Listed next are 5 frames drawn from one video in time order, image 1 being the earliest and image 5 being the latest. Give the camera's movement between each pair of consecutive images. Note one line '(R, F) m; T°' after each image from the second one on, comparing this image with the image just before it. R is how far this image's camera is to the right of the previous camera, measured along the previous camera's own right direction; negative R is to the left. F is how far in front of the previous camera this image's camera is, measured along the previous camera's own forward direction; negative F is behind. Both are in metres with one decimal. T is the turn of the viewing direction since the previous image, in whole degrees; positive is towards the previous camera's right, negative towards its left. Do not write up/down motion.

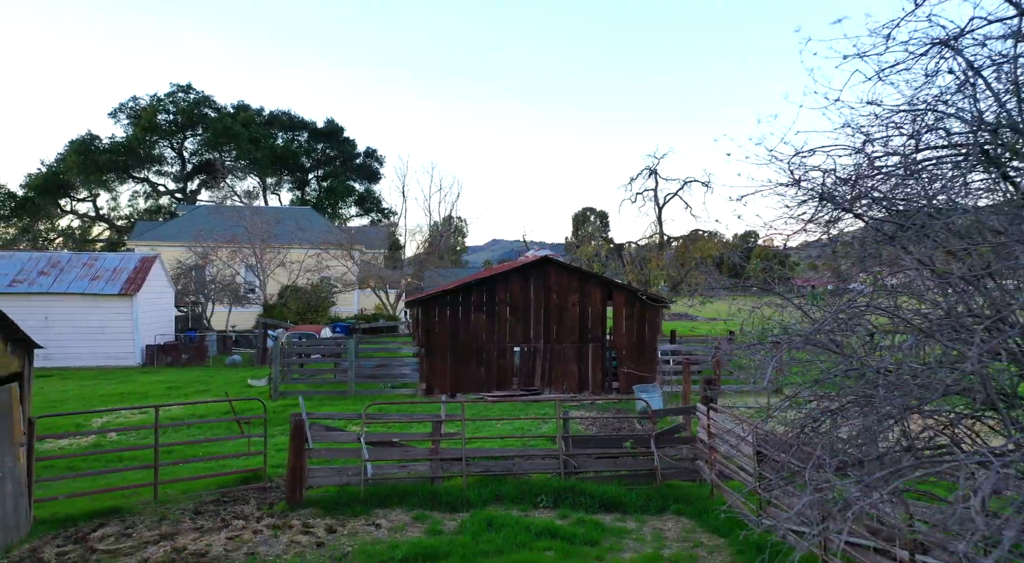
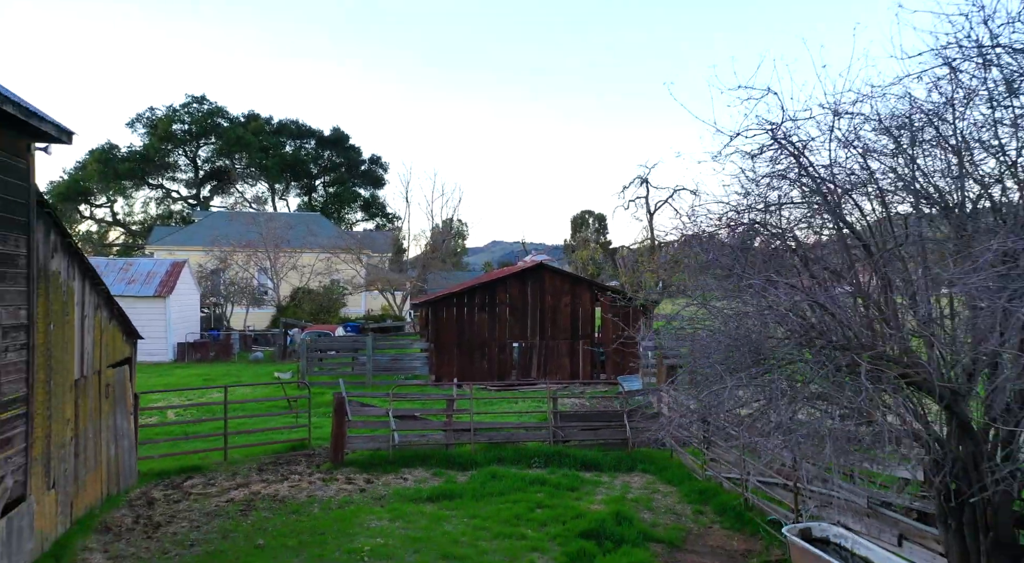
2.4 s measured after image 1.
(0.0, -2.0) m; 0°
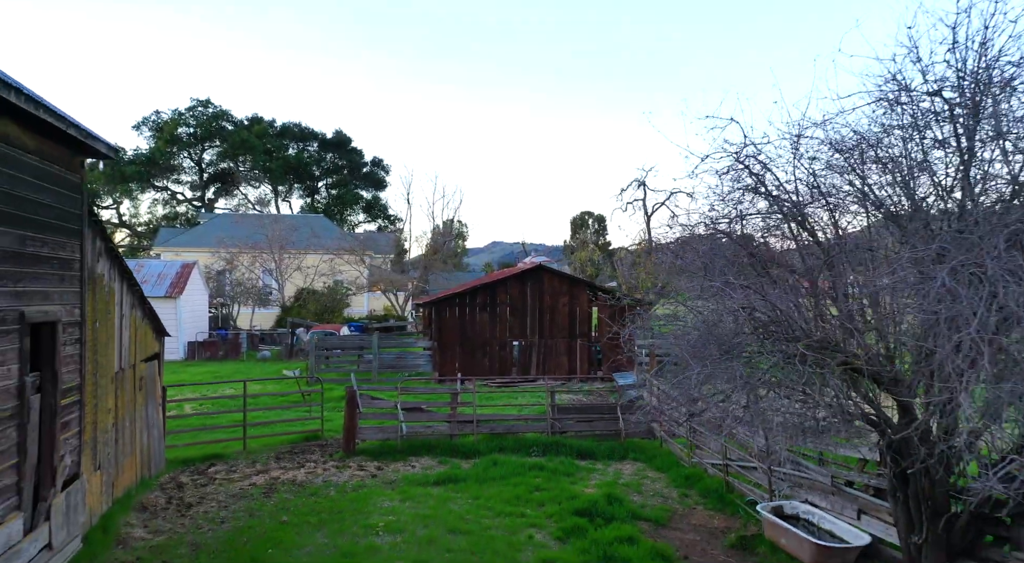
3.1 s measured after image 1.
(0.0, -0.7) m; 0°
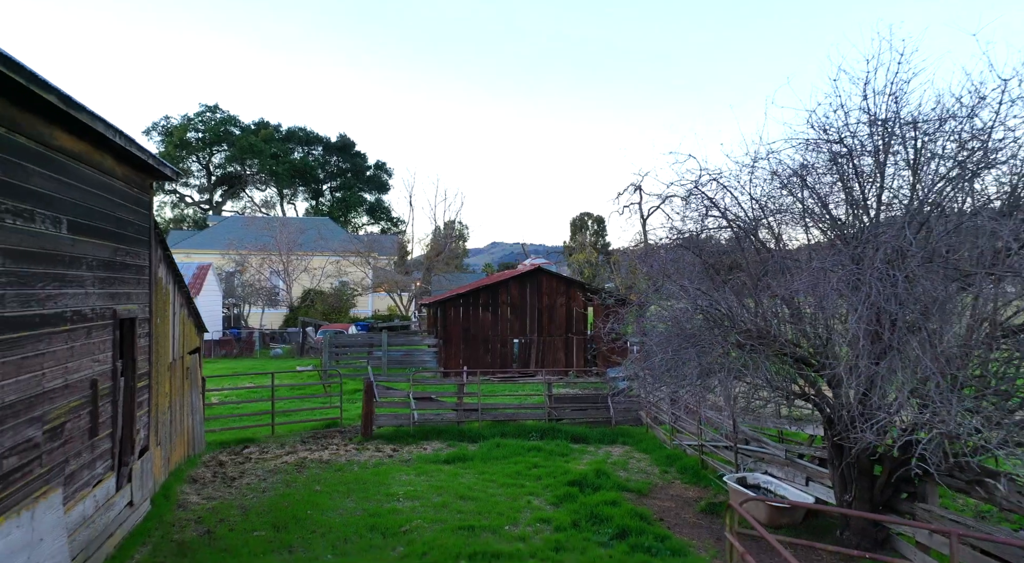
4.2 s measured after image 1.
(0.0, -1.2) m; 0°
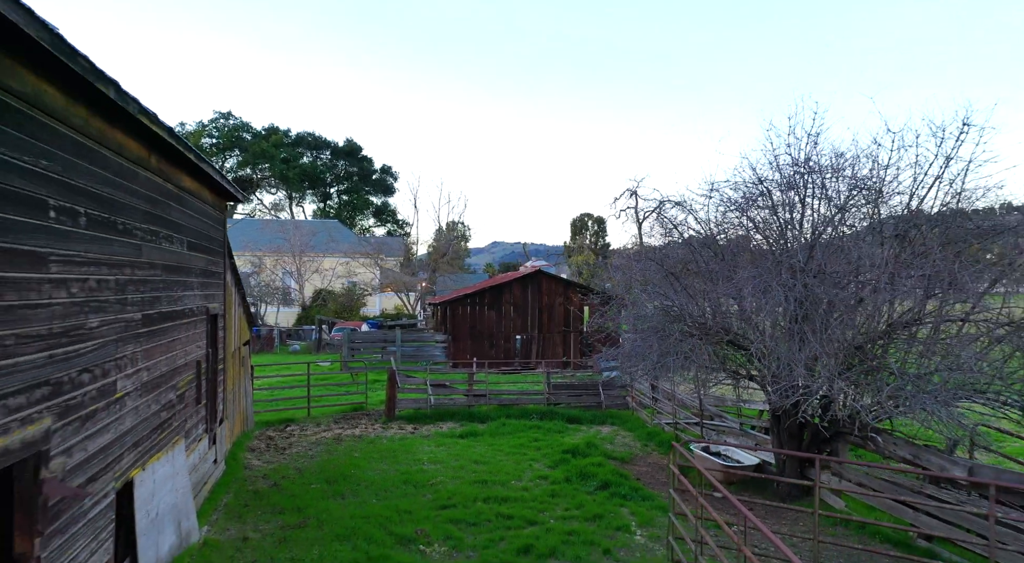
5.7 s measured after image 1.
(-0.1, -1.8) m; 0°
